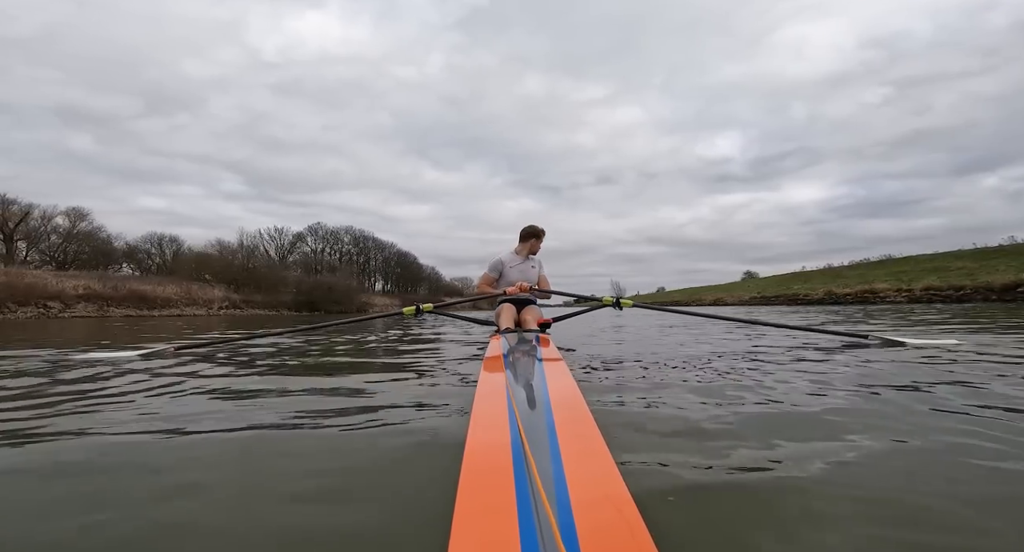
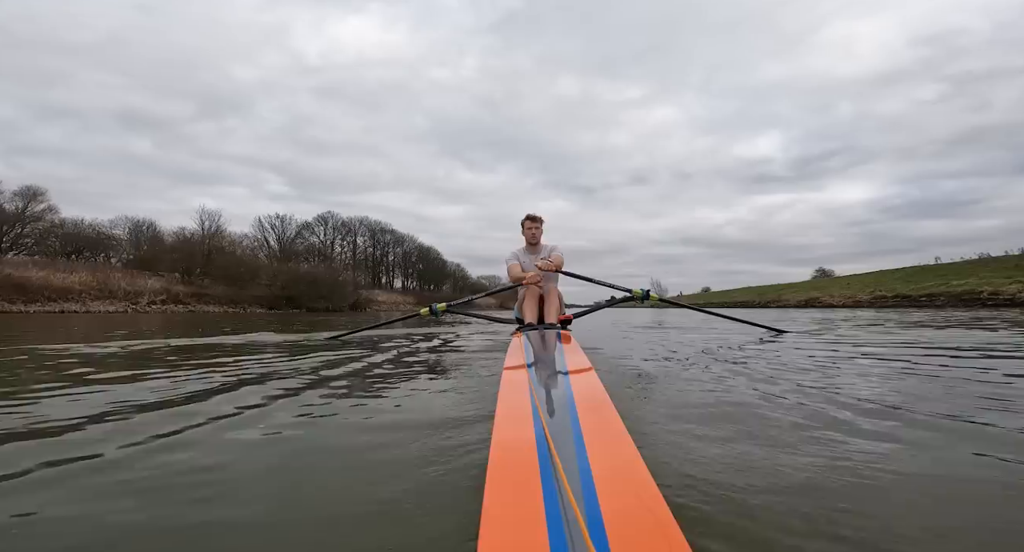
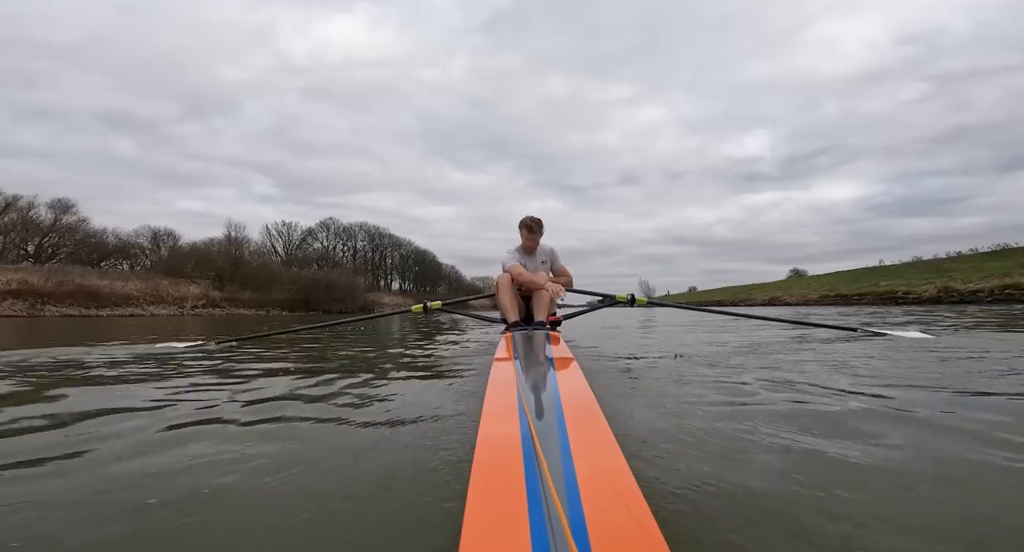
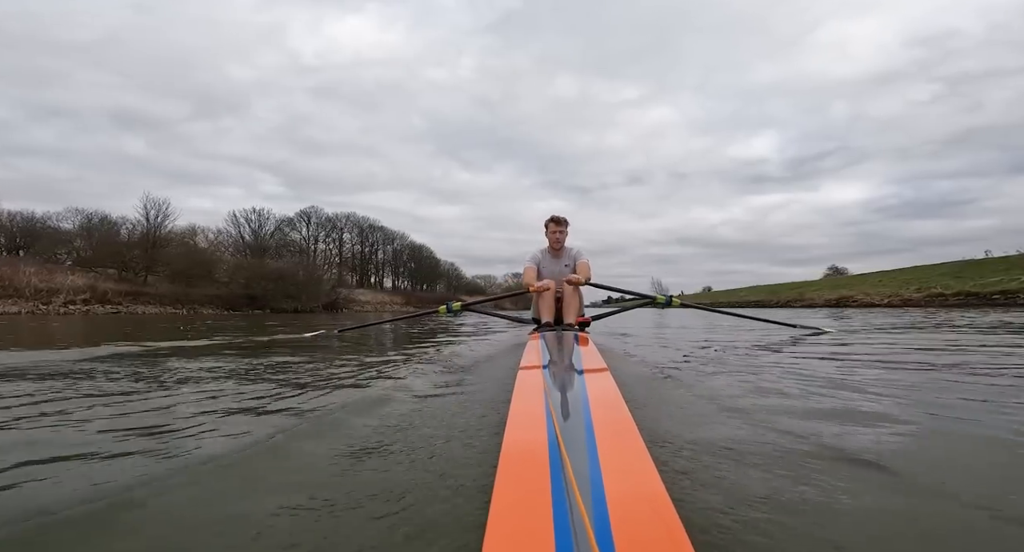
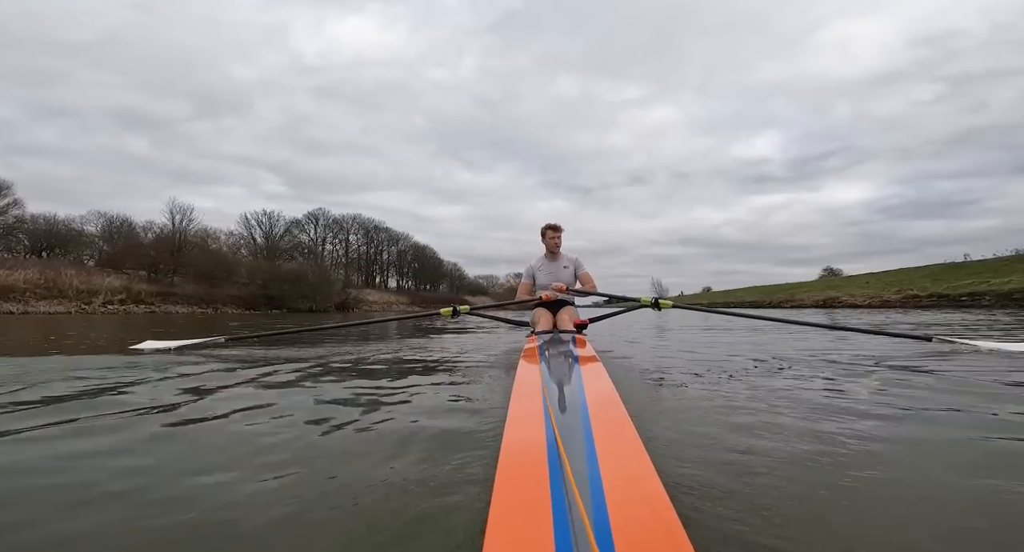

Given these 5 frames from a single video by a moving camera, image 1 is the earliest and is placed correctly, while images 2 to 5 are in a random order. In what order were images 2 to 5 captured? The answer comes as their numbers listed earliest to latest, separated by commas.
3, 2, 5, 4
